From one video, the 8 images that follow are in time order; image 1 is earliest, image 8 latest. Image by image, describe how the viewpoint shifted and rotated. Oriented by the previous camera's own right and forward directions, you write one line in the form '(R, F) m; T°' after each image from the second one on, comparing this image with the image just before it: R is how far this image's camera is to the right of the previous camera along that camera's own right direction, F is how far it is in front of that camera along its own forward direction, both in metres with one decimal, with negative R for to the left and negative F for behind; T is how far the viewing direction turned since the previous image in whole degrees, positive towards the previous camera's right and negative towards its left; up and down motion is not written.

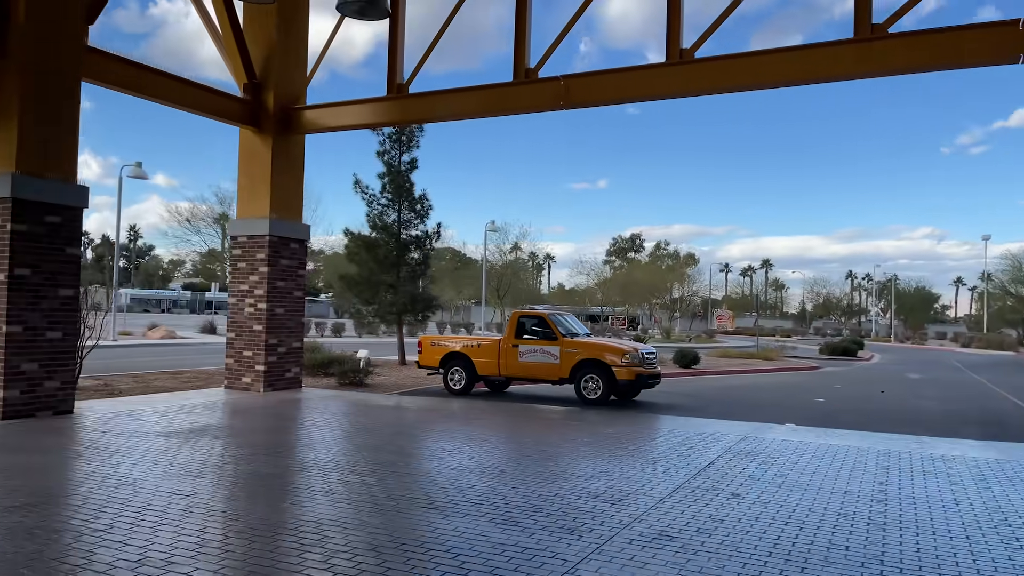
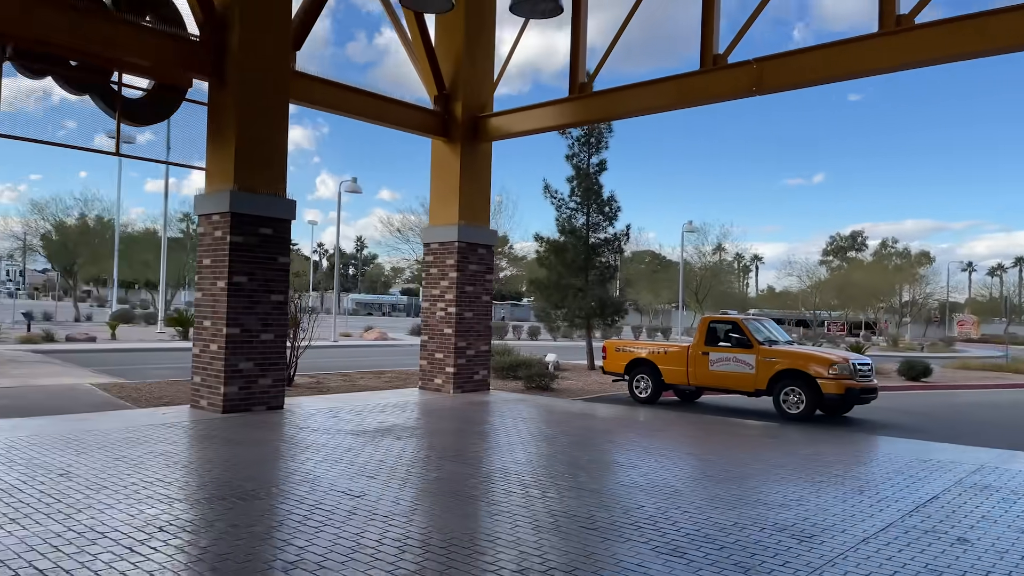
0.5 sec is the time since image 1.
(+0.2, +0.4) m; -16°
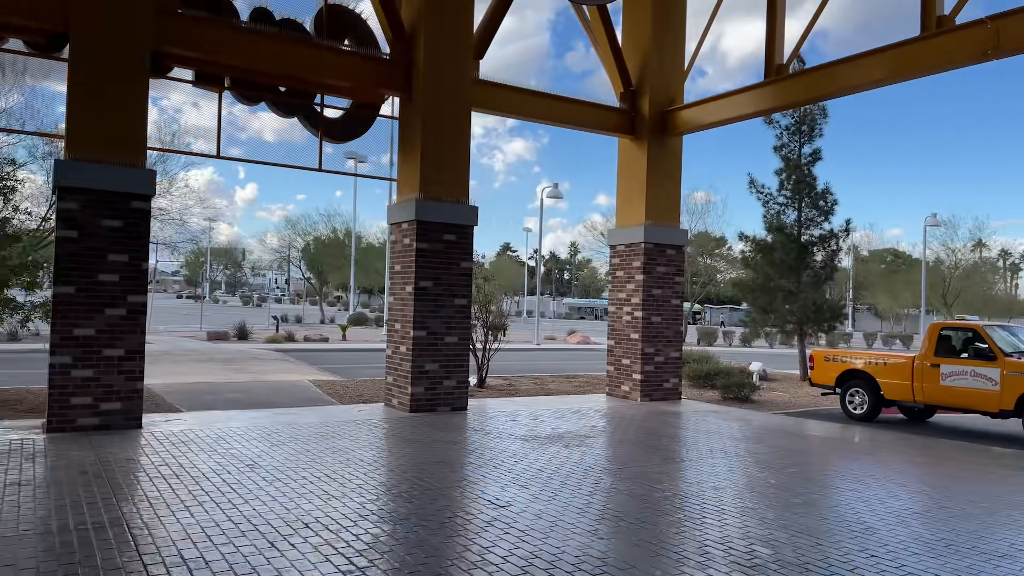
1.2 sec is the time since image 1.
(+0.5, +0.4) m; -17°
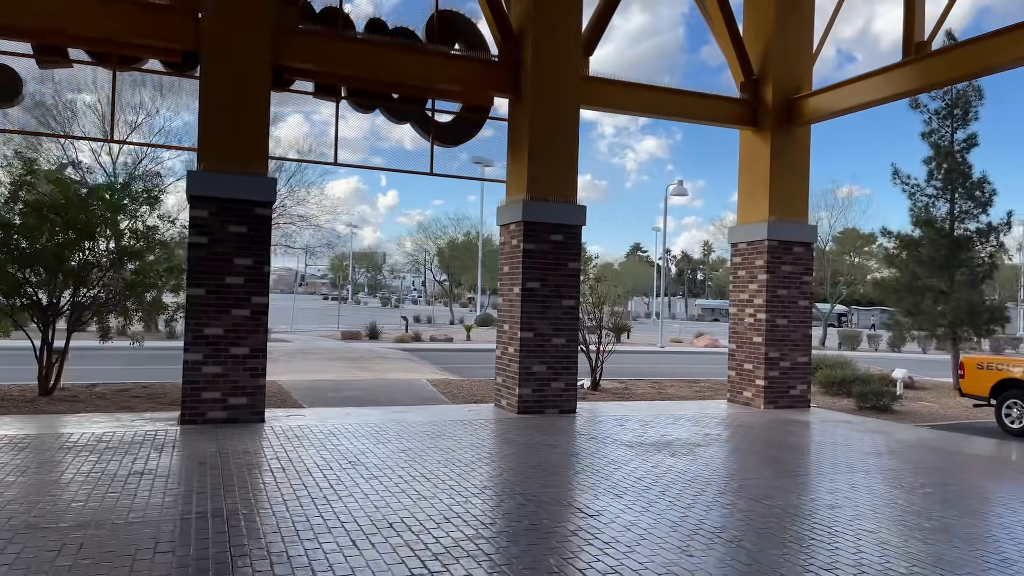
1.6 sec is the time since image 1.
(+0.3, +0.2) m; -10°
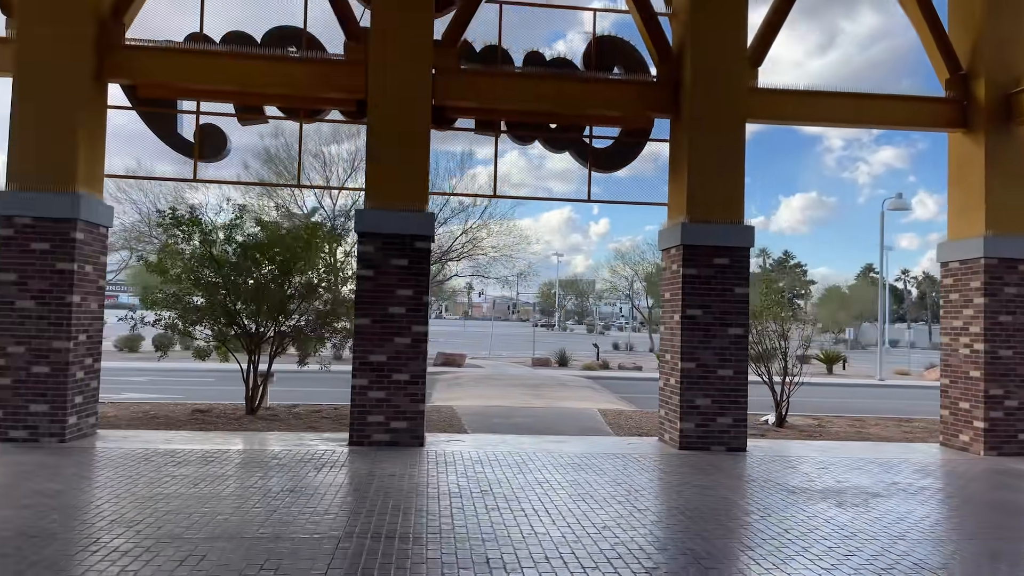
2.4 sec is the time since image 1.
(+0.7, +0.3) m; -16°
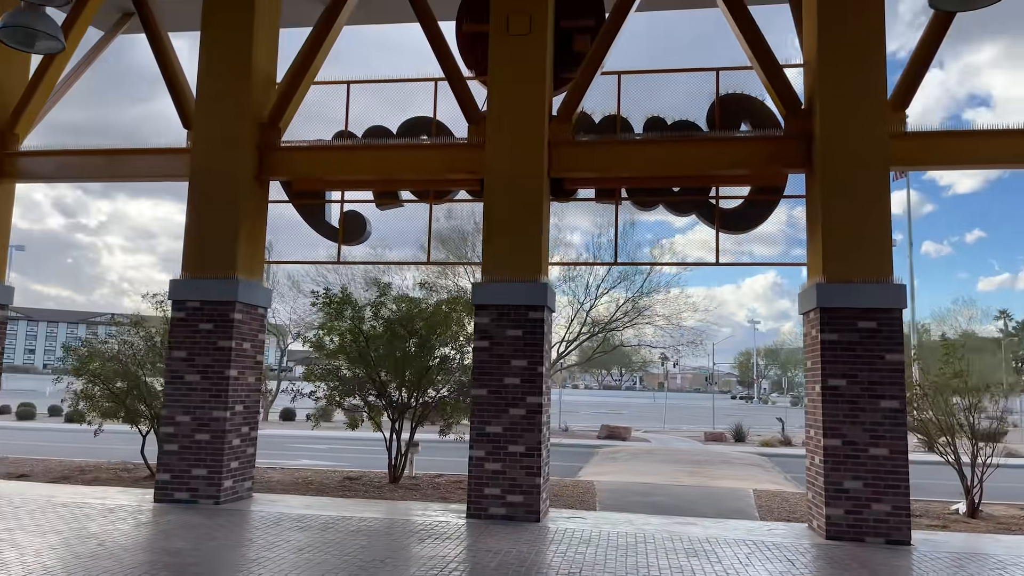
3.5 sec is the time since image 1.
(+1.0, +0.2) m; -15°
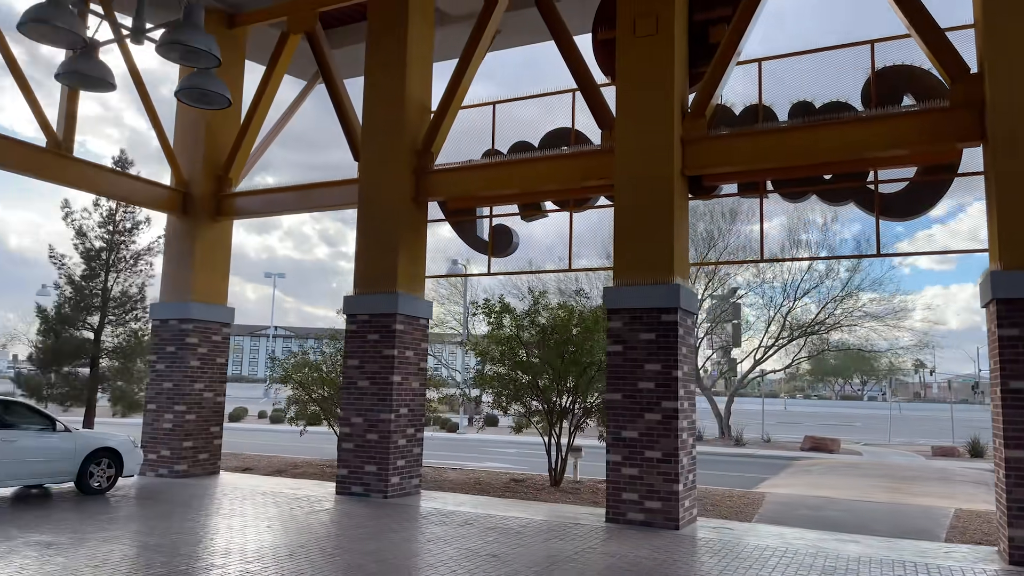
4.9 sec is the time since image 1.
(+1.1, 0.0) m; -17°
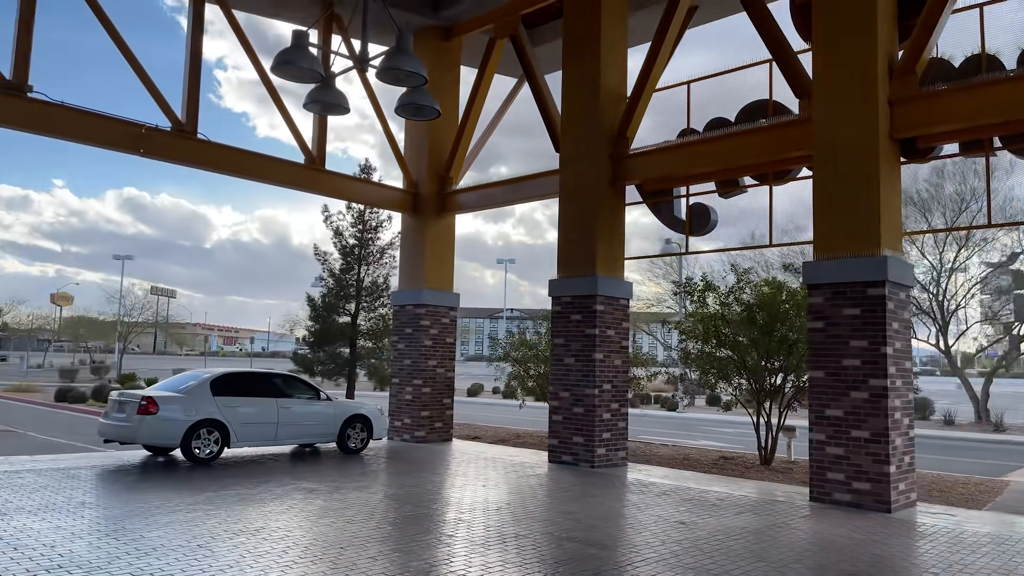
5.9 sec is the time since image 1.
(+0.5, -0.5) m; -18°
